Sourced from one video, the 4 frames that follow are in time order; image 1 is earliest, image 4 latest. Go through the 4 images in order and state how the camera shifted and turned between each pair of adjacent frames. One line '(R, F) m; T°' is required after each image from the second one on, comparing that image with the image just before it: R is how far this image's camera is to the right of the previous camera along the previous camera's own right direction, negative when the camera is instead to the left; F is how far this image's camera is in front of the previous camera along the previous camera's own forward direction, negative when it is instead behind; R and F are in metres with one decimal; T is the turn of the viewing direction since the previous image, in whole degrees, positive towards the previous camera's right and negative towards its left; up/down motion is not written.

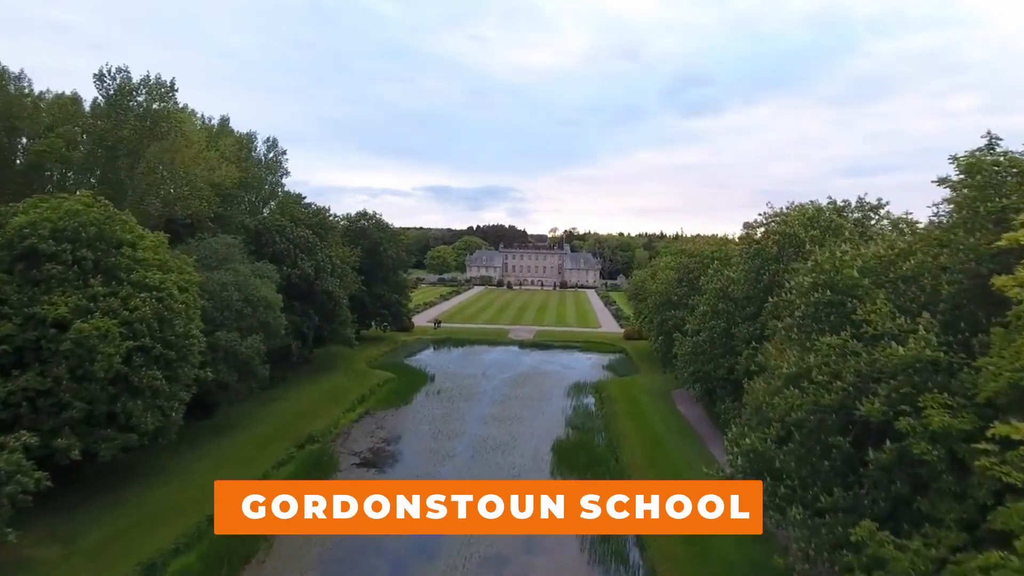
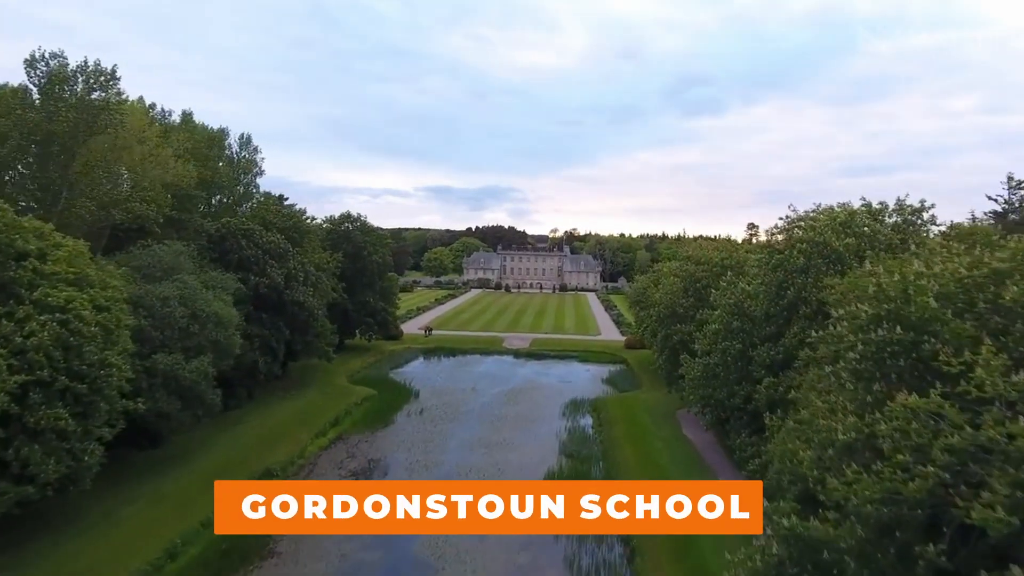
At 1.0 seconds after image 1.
(+0.6, +3.1) m; 0°
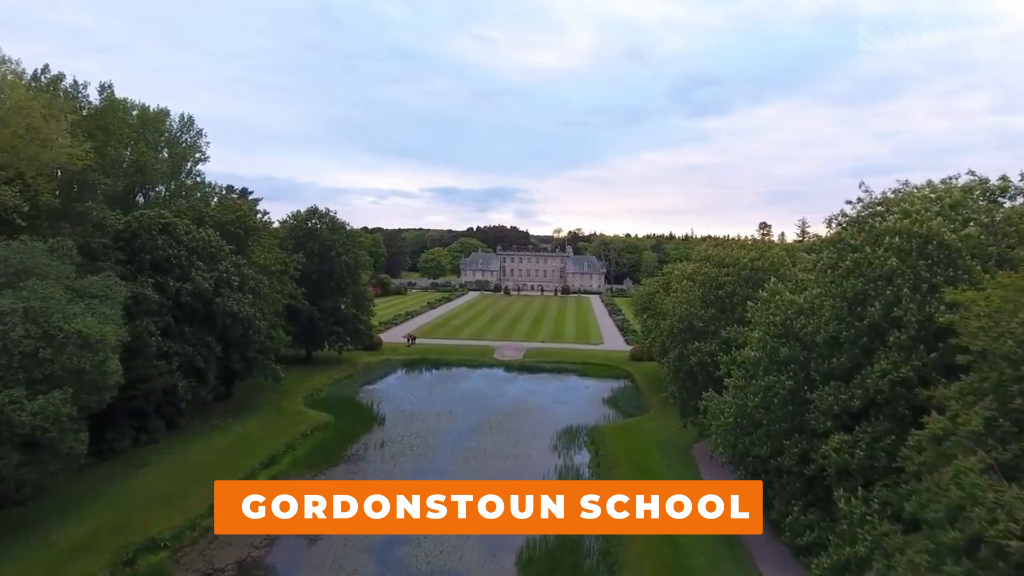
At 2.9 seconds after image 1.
(+1.1, +5.8) m; -1°
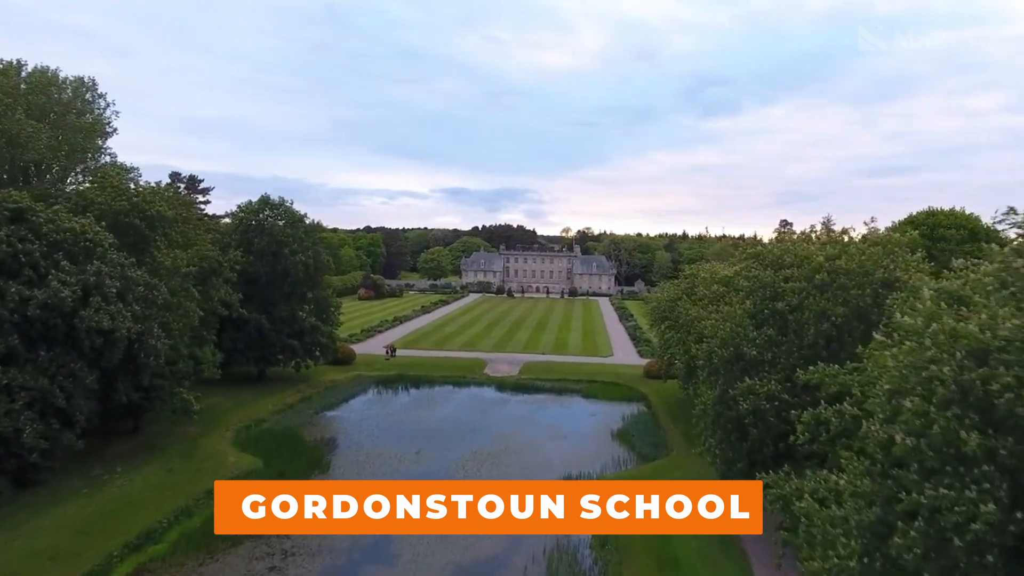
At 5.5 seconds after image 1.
(+1.1, +7.1) m; -1°
